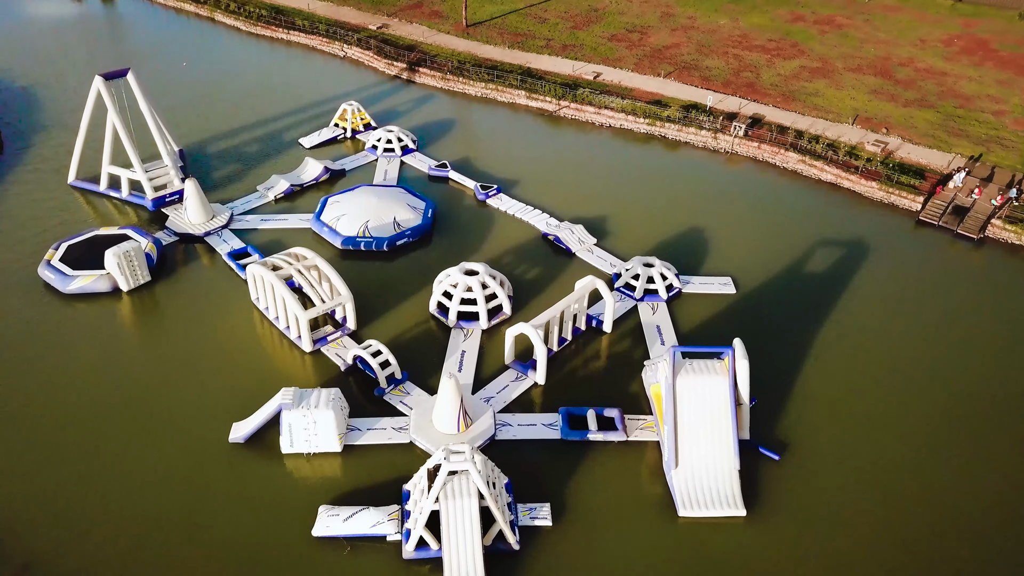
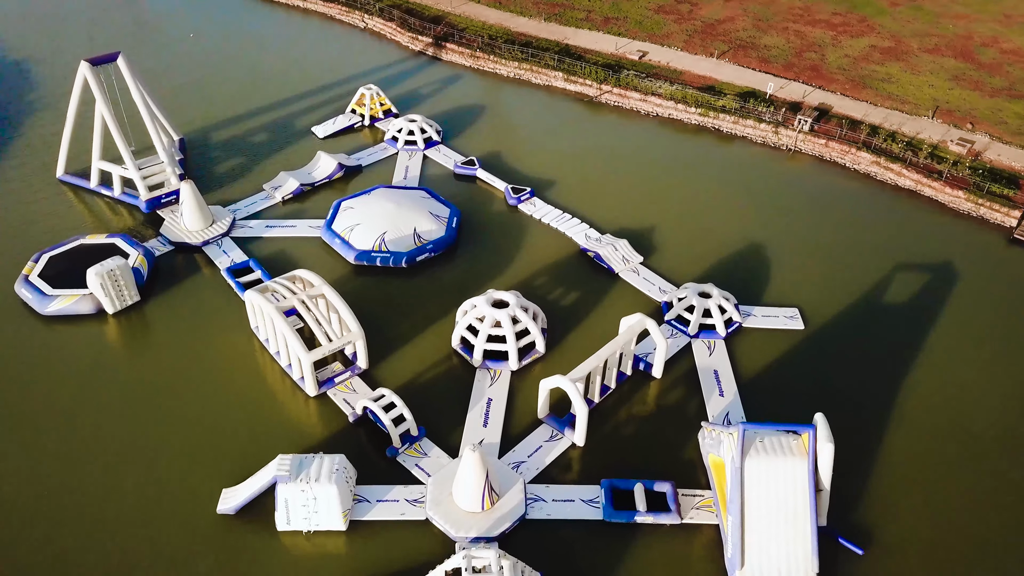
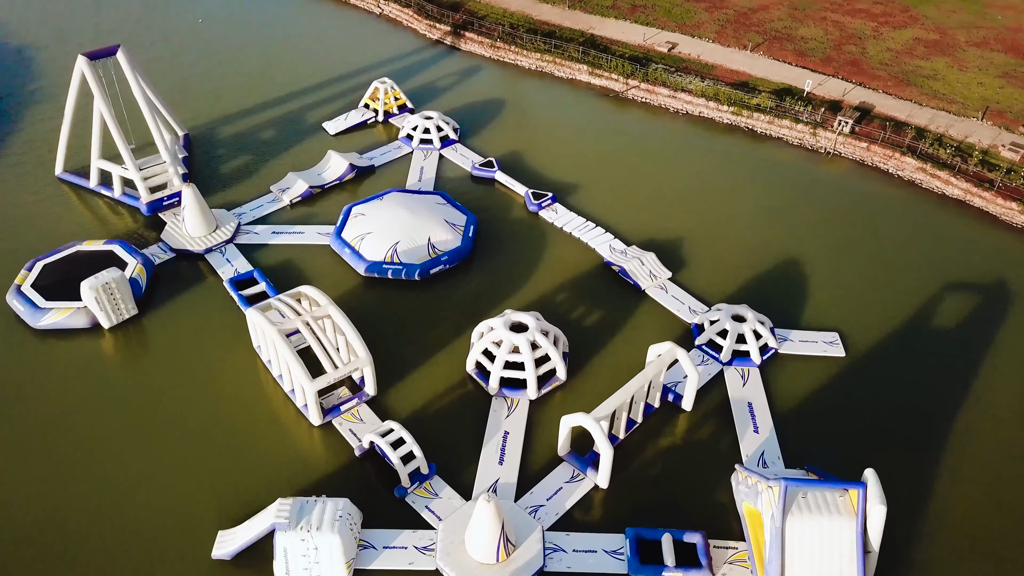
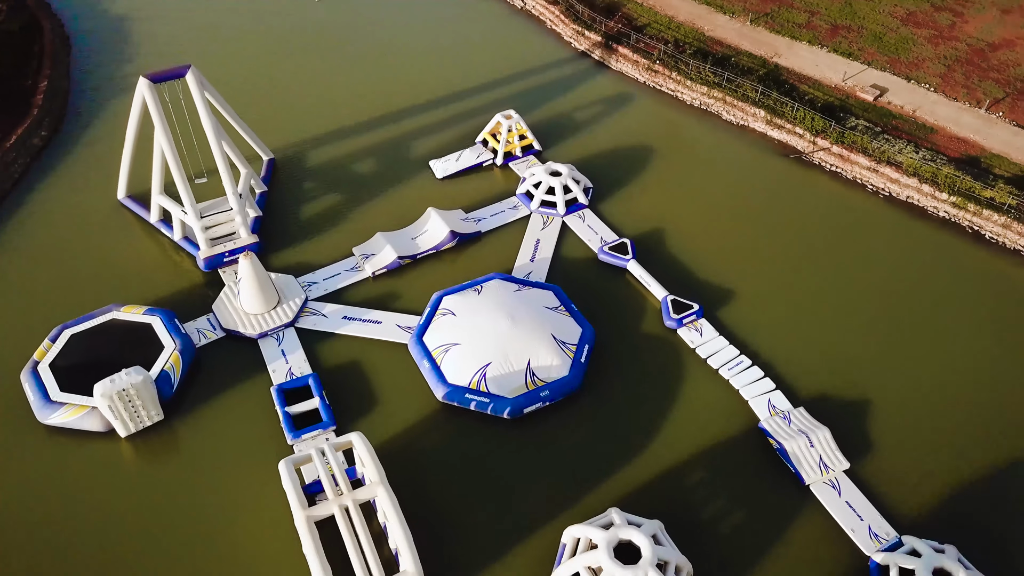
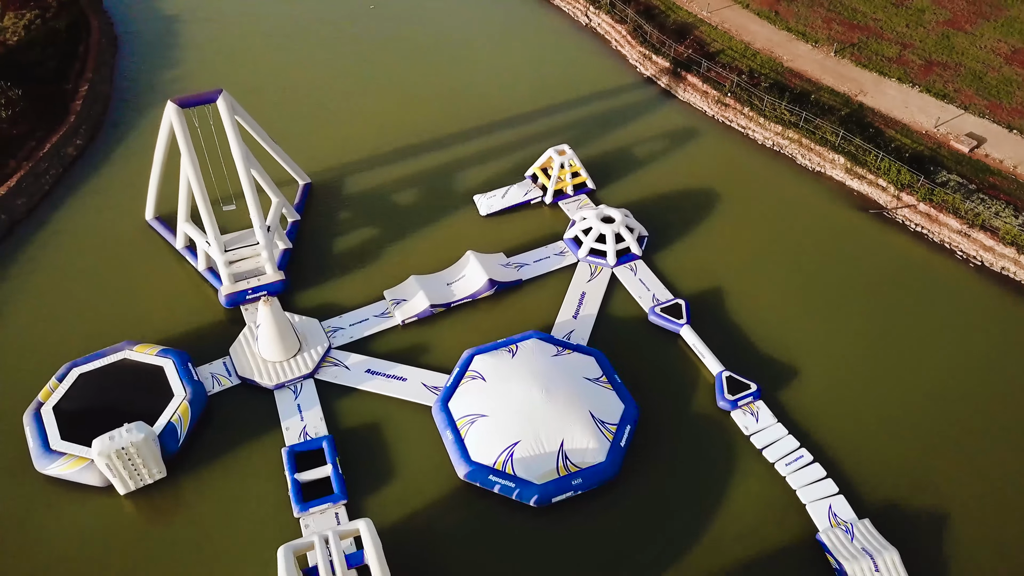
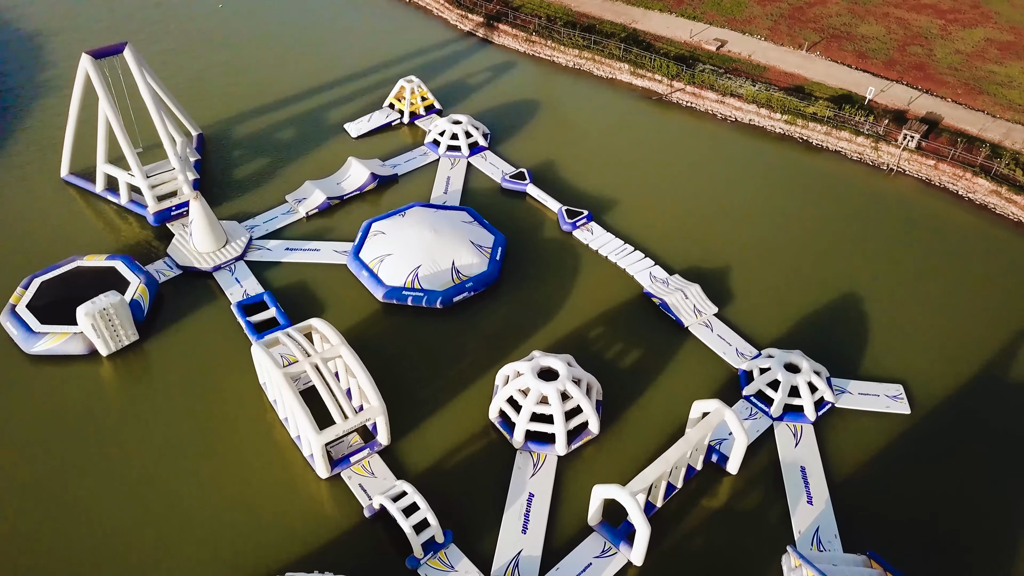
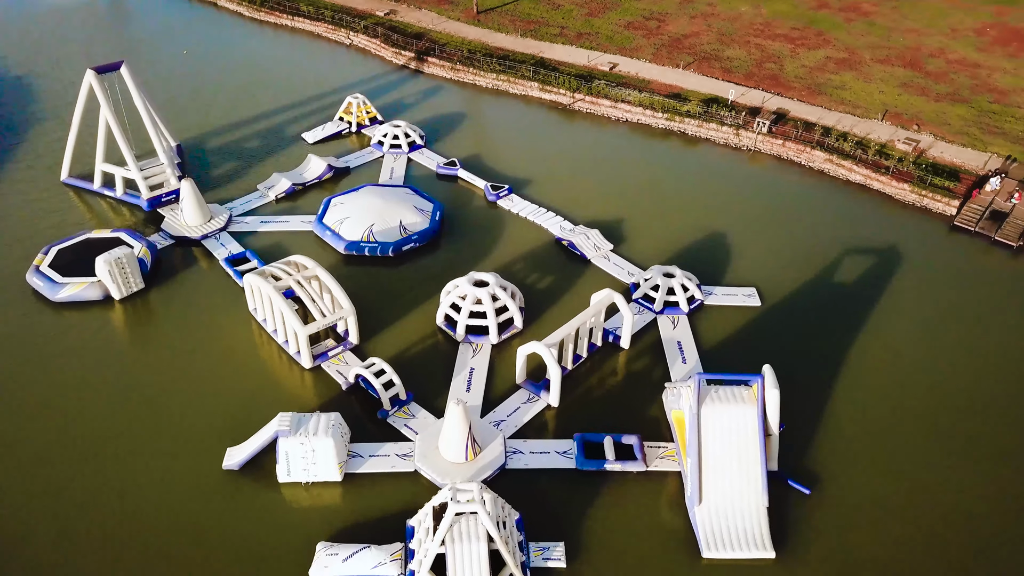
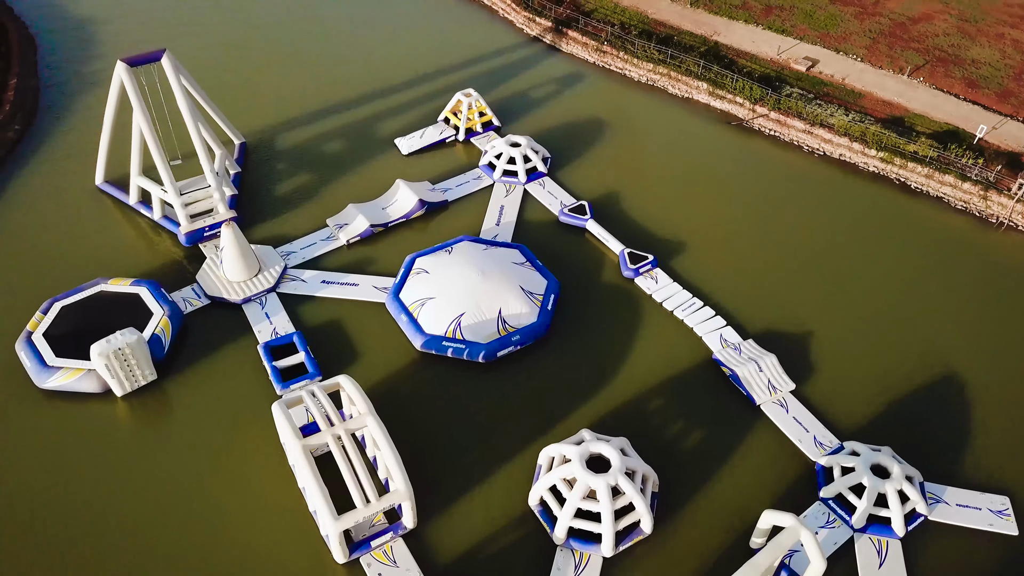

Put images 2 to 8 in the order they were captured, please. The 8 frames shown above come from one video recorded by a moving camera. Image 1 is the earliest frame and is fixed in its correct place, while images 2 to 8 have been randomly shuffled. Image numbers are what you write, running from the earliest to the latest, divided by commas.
7, 2, 3, 6, 8, 4, 5
